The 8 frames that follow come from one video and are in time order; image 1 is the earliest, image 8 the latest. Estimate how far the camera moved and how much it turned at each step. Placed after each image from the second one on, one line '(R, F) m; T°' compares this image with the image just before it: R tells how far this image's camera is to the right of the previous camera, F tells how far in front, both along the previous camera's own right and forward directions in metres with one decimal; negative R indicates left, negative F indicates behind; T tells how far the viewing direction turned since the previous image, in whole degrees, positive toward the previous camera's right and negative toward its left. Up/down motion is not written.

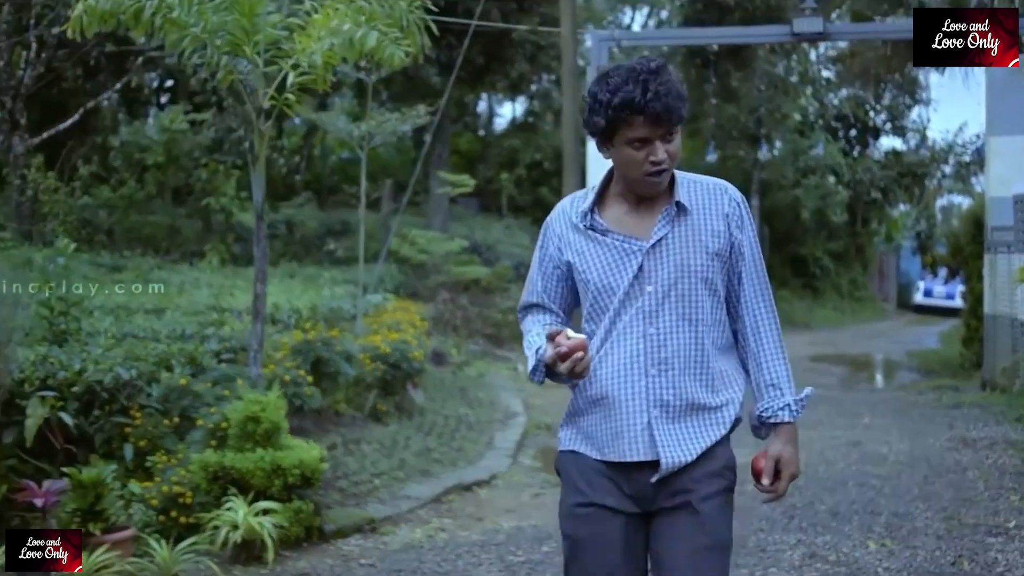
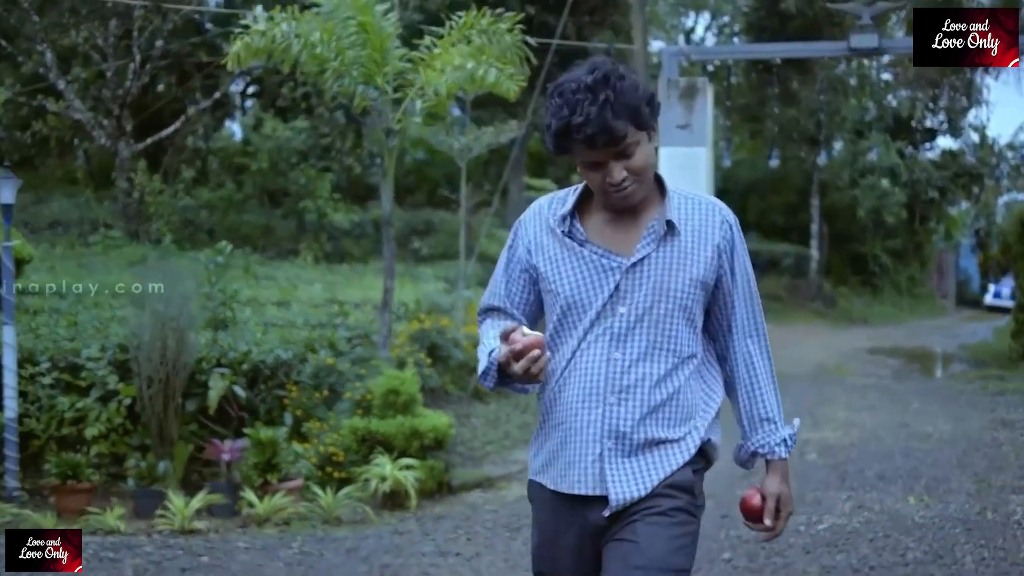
(-0.1, -1.1) m; -2°
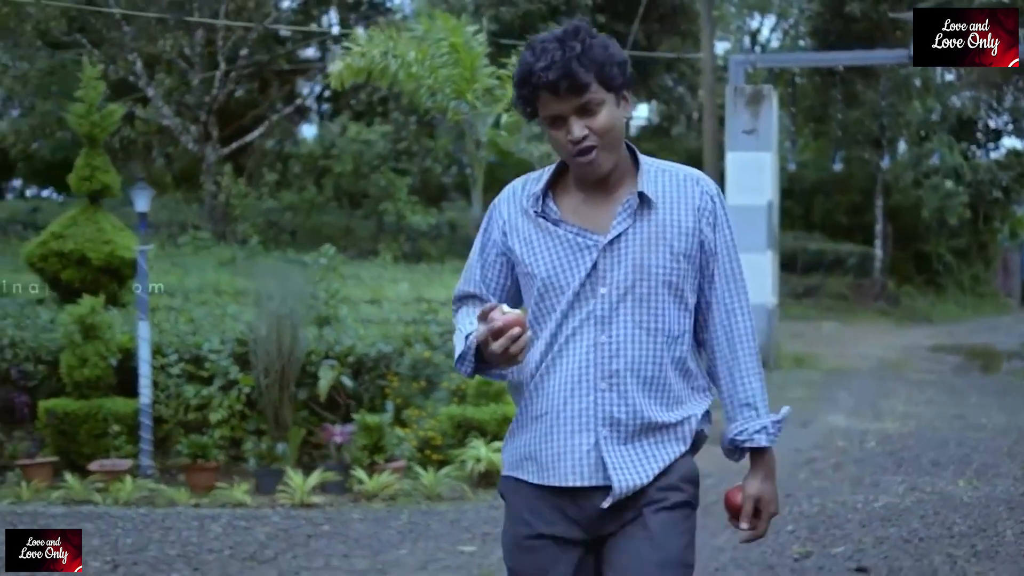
(-0.1, -0.6) m; -2°
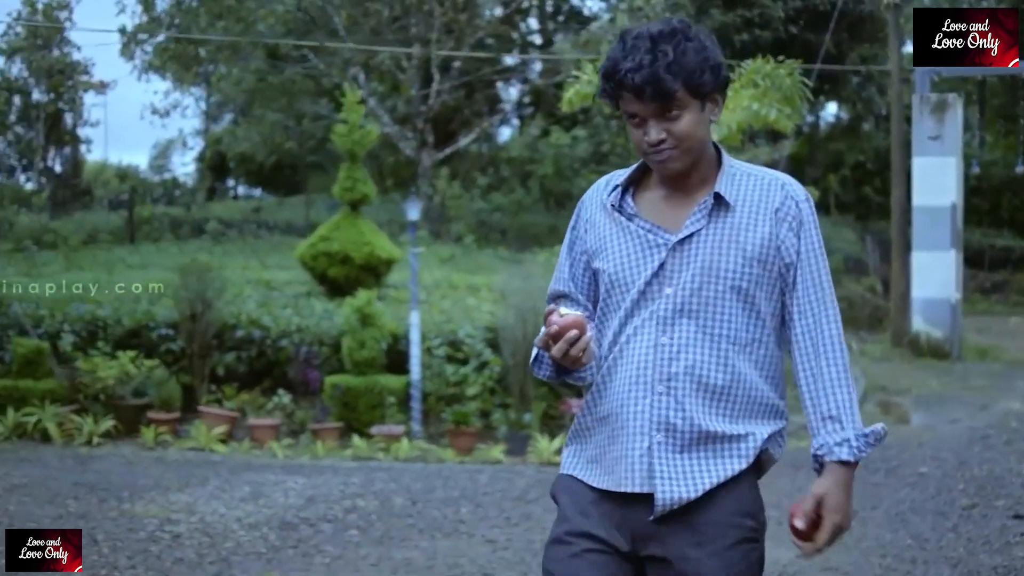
(-0.1, -1.3) m; -6°
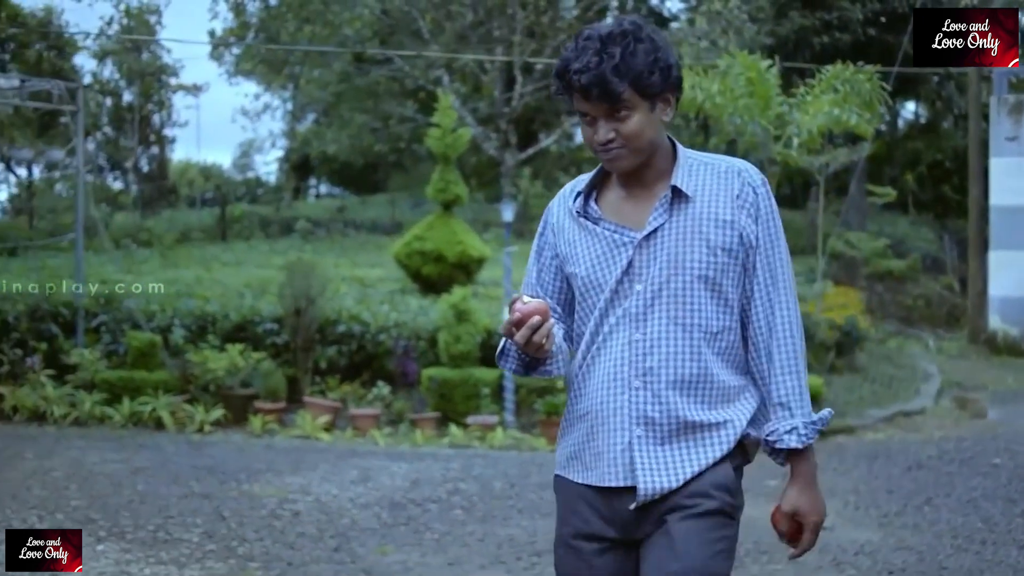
(-0.1, -0.4) m; -3°
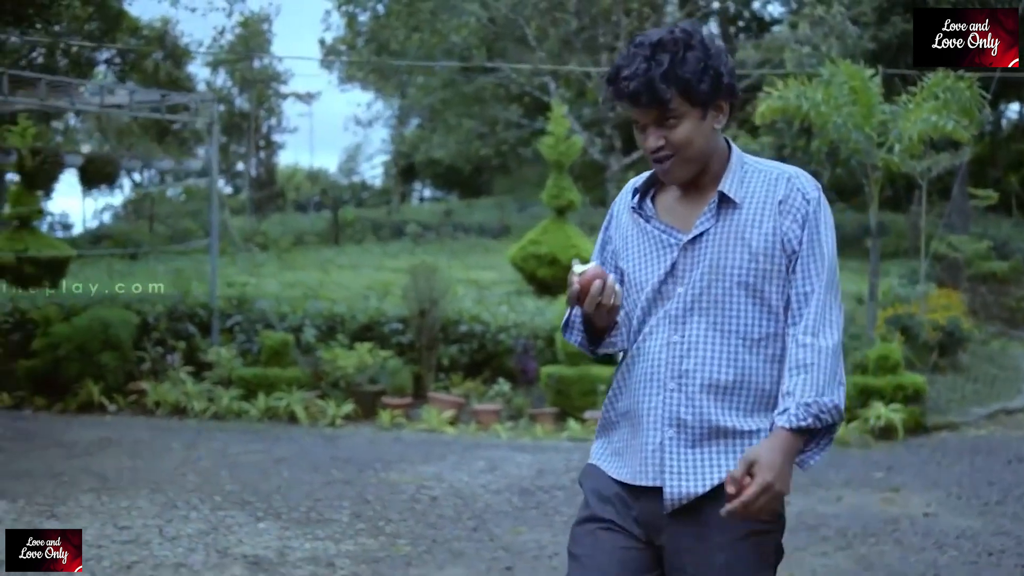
(-0.1, -0.5) m; -3°
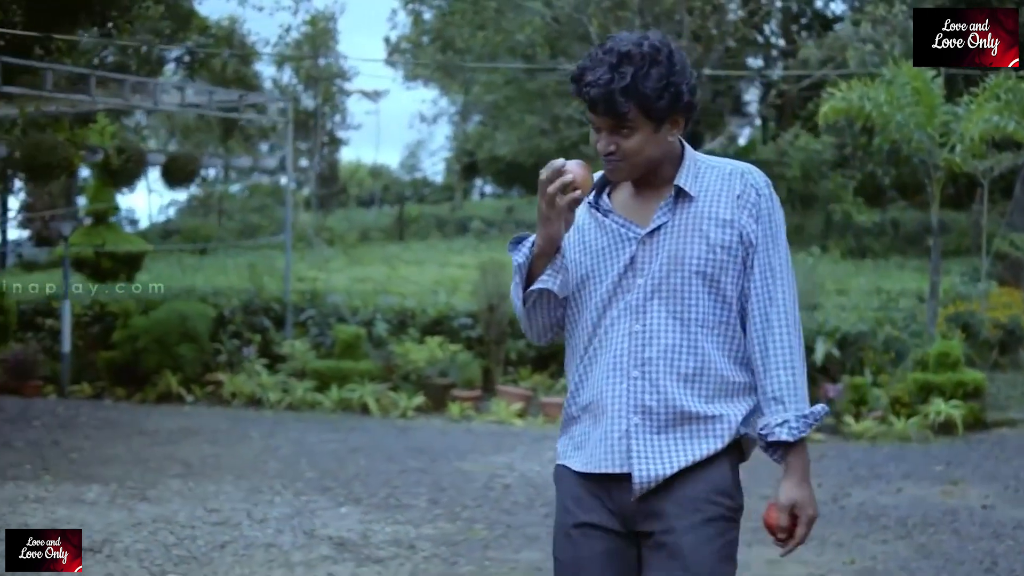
(-0.1, -0.2) m; -2°
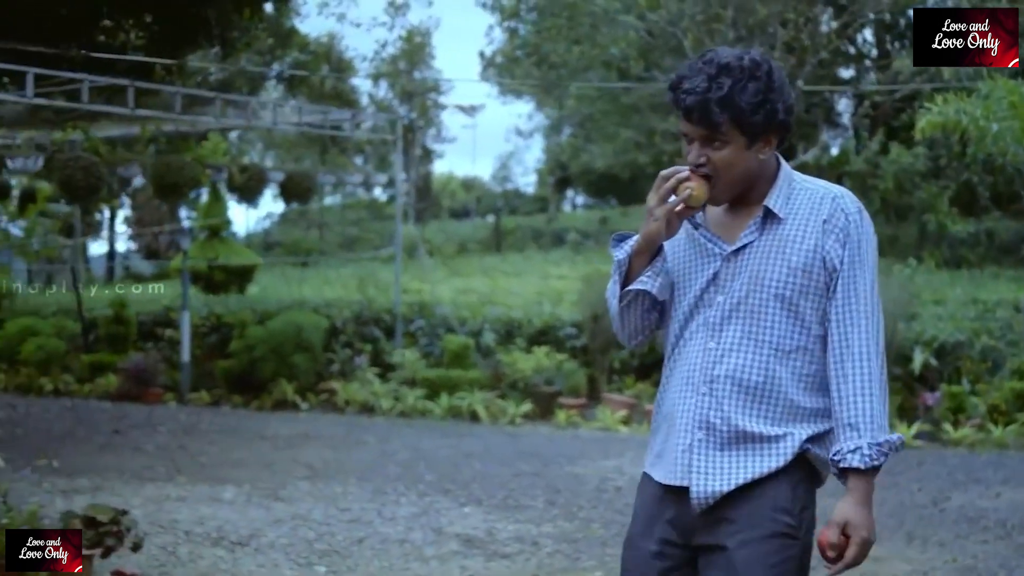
(-0.1, -0.3) m; -3°
